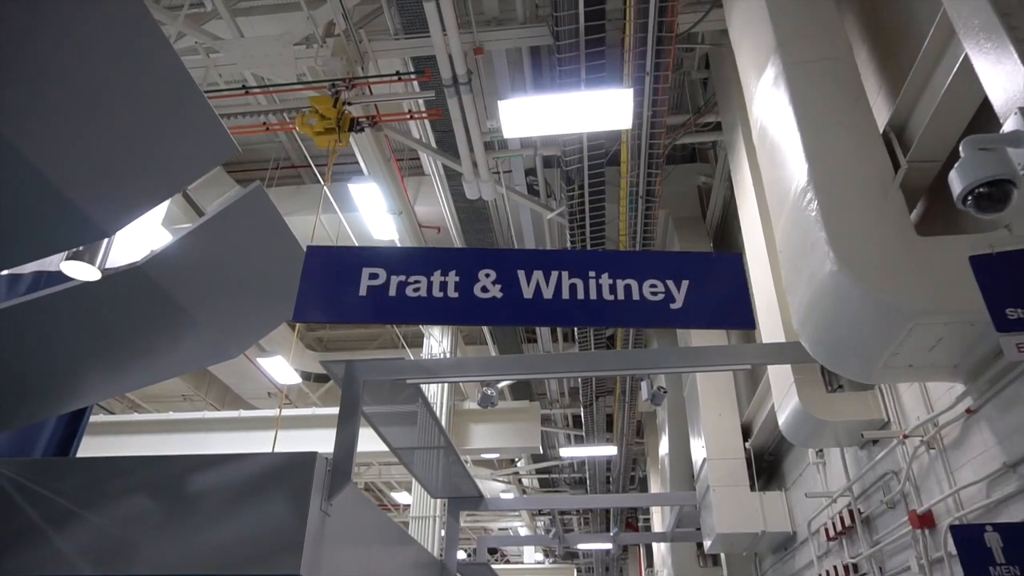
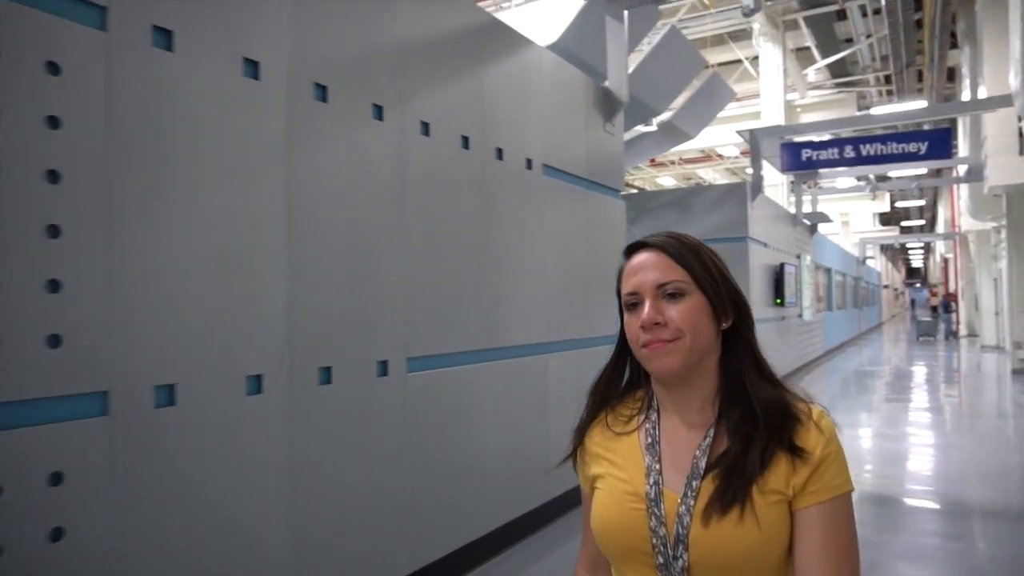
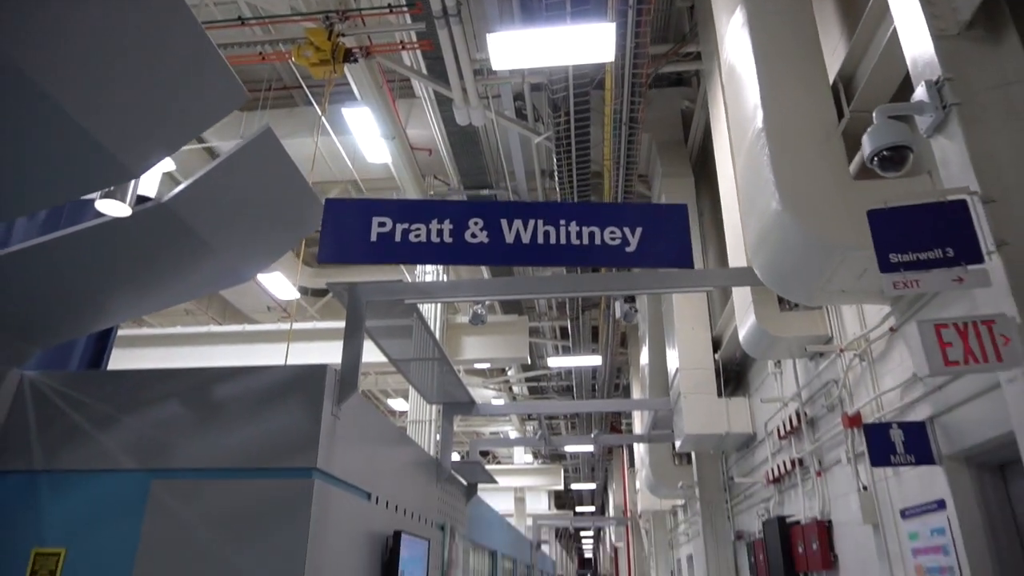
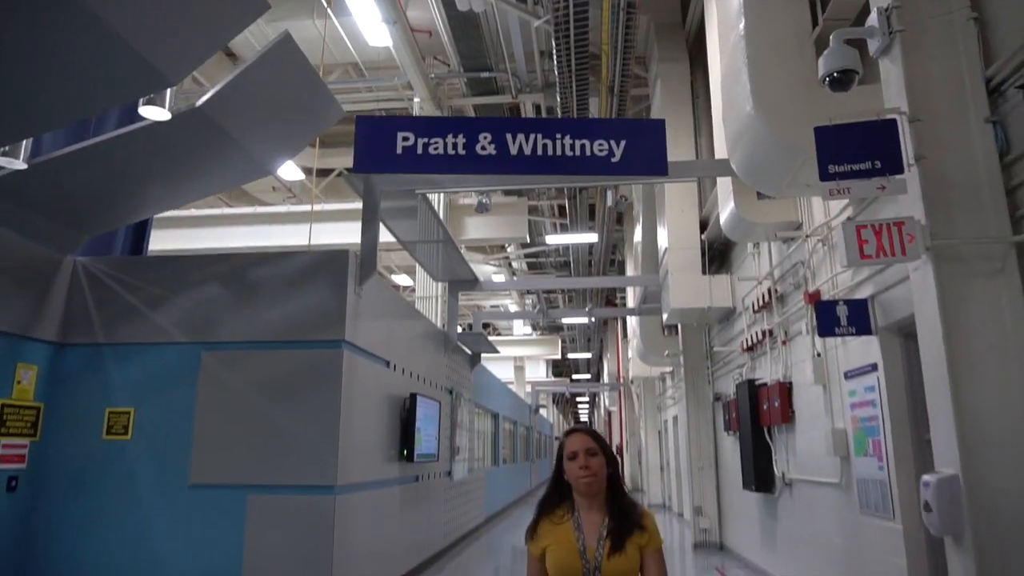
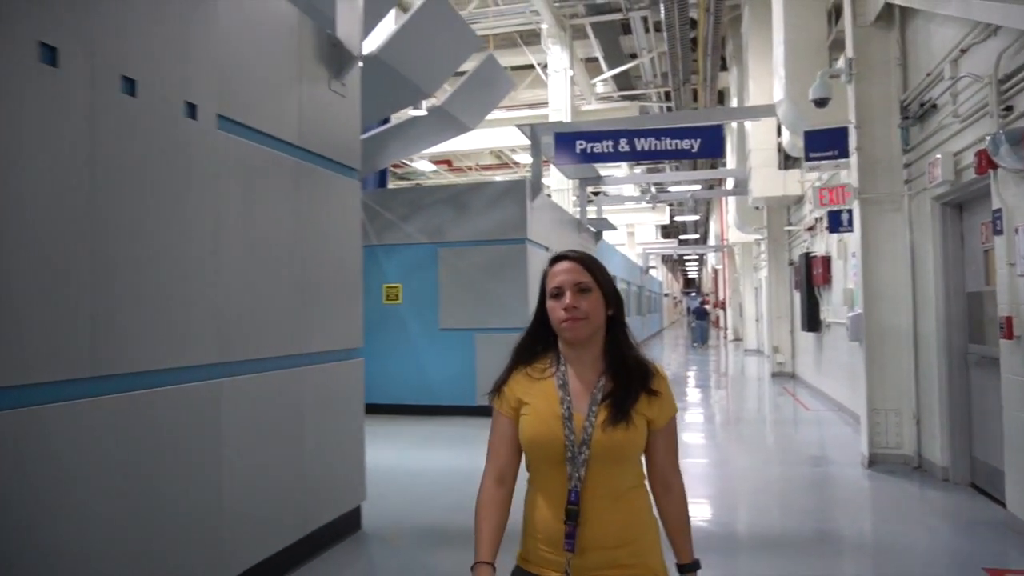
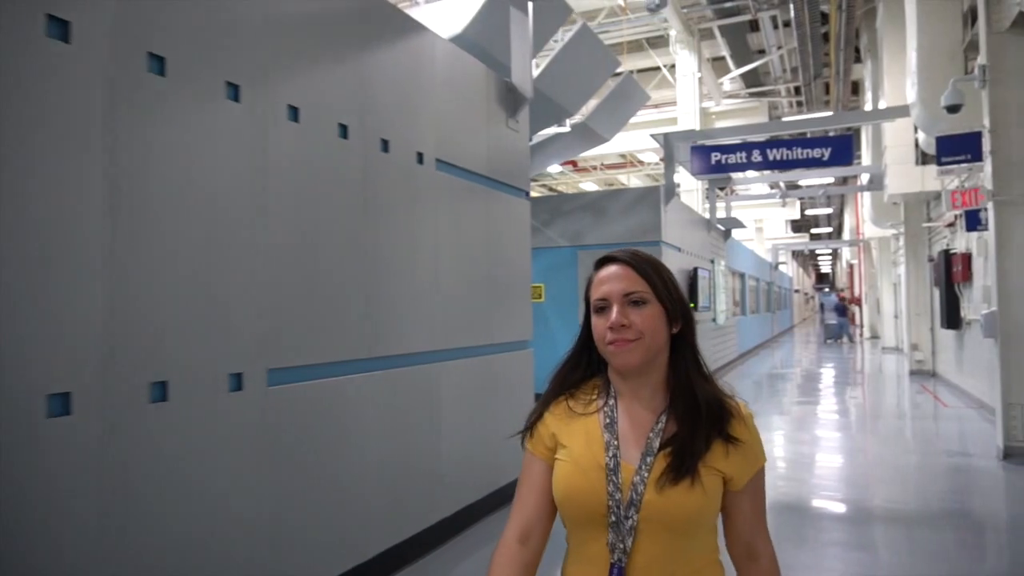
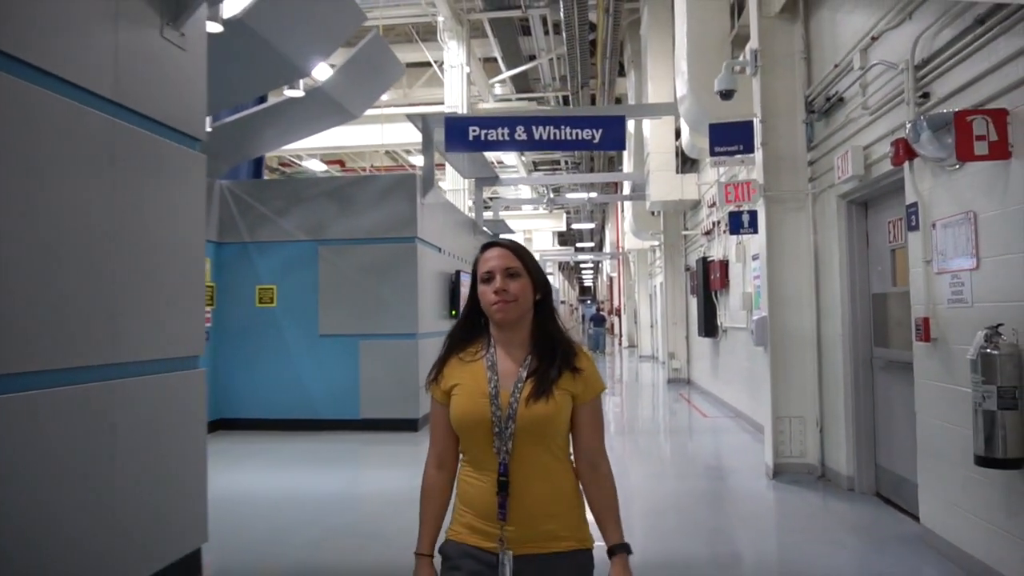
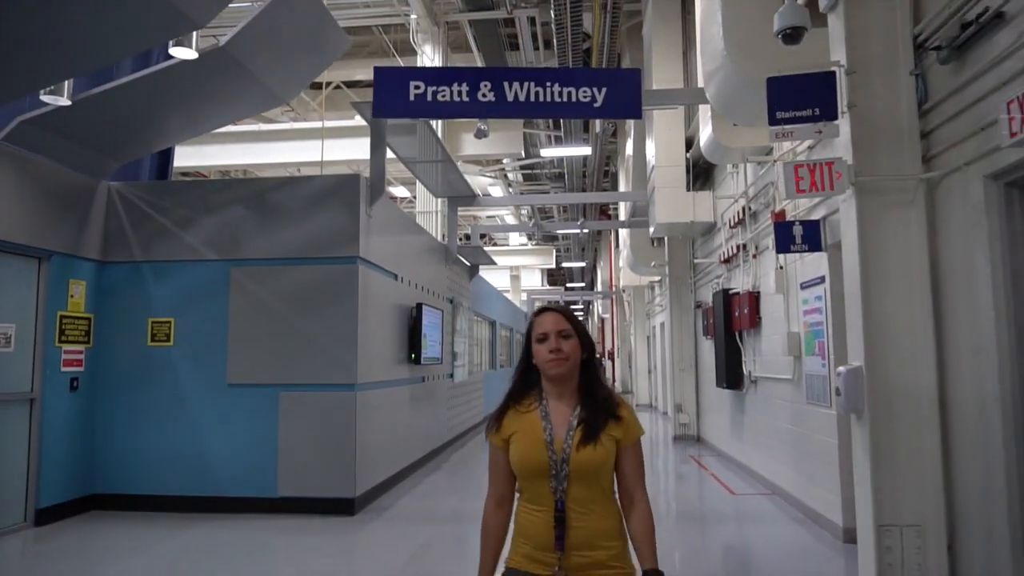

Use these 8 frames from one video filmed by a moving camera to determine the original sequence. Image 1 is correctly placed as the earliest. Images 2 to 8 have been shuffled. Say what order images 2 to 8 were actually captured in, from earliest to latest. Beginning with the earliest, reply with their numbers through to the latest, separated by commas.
3, 4, 8, 7, 5, 6, 2
